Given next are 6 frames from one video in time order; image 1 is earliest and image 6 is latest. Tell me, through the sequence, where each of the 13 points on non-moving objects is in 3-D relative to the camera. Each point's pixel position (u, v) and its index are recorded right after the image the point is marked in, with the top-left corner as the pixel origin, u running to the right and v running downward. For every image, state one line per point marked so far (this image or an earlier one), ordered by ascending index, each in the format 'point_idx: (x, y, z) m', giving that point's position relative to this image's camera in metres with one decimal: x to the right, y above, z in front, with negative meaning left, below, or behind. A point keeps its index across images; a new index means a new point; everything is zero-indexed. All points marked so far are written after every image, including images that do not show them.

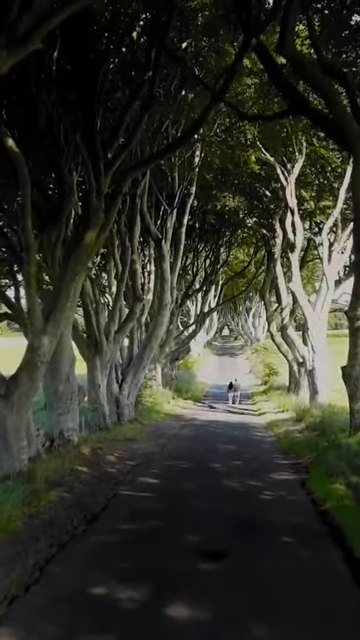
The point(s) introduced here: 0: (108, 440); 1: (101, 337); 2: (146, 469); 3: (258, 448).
0: (-1.3, -2.2, +17.3) m
1: (-1.6, -0.4, +19.0) m
2: (-0.5, -2.1, +13.1) m
3: (+1.4, -2.3, +16.5) m
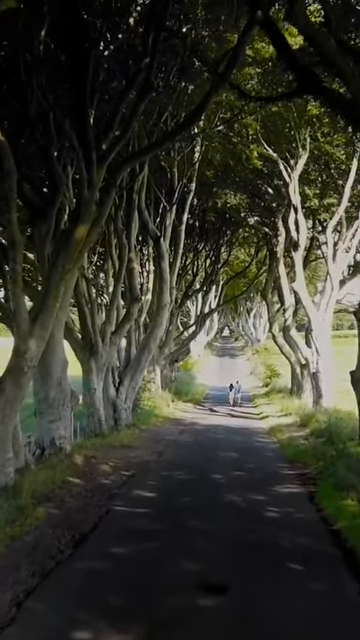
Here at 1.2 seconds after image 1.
0: (-1.4, -2.3, +16.5) m
1: (-1.6, -0.4, +18.2) m
2: (-0.5, -2.1, +12.3) m
3: (+1.4, -2.3, +15.7) m
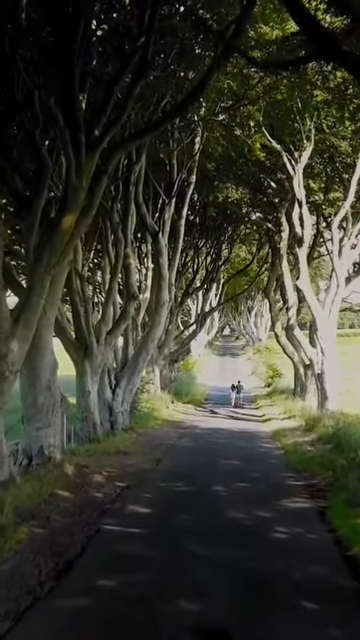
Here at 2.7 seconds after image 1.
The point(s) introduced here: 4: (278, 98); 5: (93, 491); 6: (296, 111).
0: (-1.4, -2.2, +15.6) m
1: (-1.6, -0.4, +17.2) m
2: (-0.5, -2.1, +11.4) m
3: (+1.3, -2.3, +14.7) m
4: (+1.9, +4.3, +18.3) m
5: (-1.1, -2.1, +11.4) m
6: (+2.4, +4.4, +19.6) m
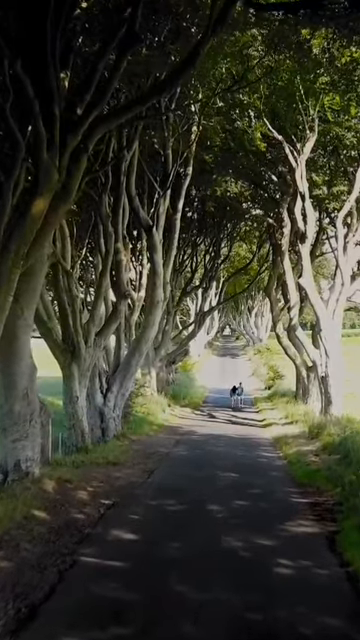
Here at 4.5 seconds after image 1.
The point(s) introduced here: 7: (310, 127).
0: (-1.5, -2.2, +14.4) m
1: (-1.7, -0.4, +16.0) m
2: (-0.6, -2.1, +10.2) m
3: (+1.2, -2.3, +13.5) m
4: (+1.8, +4.3, +17.1) m
5: (-1.2, -2.1, +10.2) m
6: (+2.3, +4.4, +18.4) m
7: (+2.7, +4.0, +19.3) m
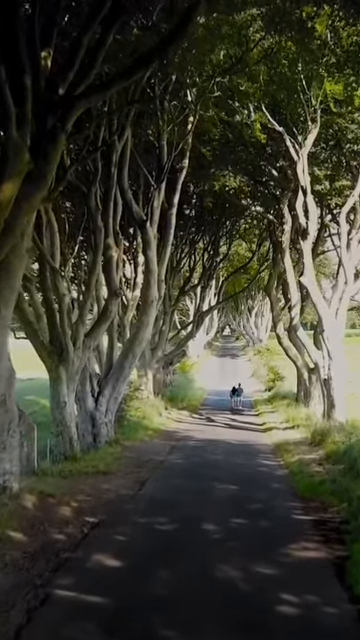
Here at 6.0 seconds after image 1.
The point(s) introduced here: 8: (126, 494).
0: (-1.6, -2.2, +13.4) m
1: (-1.8, -0.4, +15.0) m
2: (-0.7, -2.1, +9.2) m
3: (+1.2, -2.3, +12.6) m
4: (+1.7, +4.3, +16.1) m
5: (-1.2, -2.1, +9.2) m
6: (+2.2, +4.4, +17.5) m
7: (+2.6, +4.0, +18.3) m
8: (-0.7, -2.3, +12.1) m
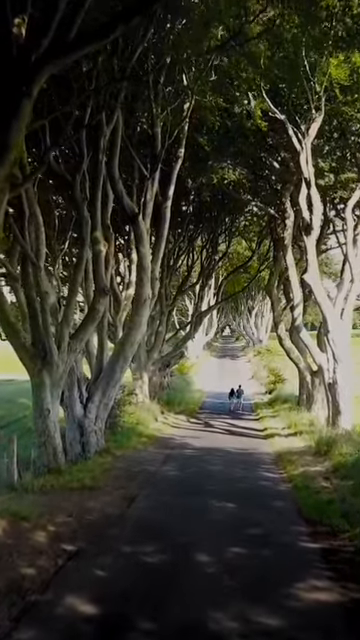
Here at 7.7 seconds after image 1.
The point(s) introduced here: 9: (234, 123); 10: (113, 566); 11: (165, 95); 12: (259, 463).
0: (-1.7, -2.3, +12.2) m
1: (-1.9, -0.4, +13.8) m
2: (-0.8, -2.1, +8.0) m
3: (+1.1, -2.3, +11.3) m
4: (+1.6, +4.3, +14.9) m
5: (-1.3, -2.1, +8.0) m
6: (+2.2, +4.4, +16.2) m
7: (+2.5, +4.0, +17.1) m
8: (-0.8, -2.3, +10.9) m
9: (+1.1, +4.0, +18.6) m
10: (-0.6, -2.1, +8.0) m
11: (-0.3, +3.8, +16.0) m
12: (+1.4, -2.5, +16.6) m
